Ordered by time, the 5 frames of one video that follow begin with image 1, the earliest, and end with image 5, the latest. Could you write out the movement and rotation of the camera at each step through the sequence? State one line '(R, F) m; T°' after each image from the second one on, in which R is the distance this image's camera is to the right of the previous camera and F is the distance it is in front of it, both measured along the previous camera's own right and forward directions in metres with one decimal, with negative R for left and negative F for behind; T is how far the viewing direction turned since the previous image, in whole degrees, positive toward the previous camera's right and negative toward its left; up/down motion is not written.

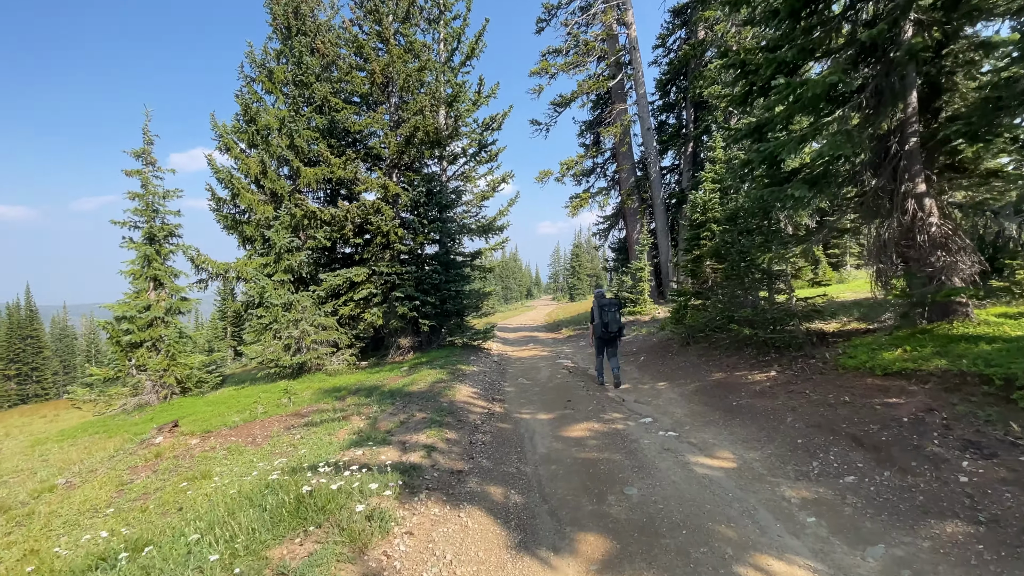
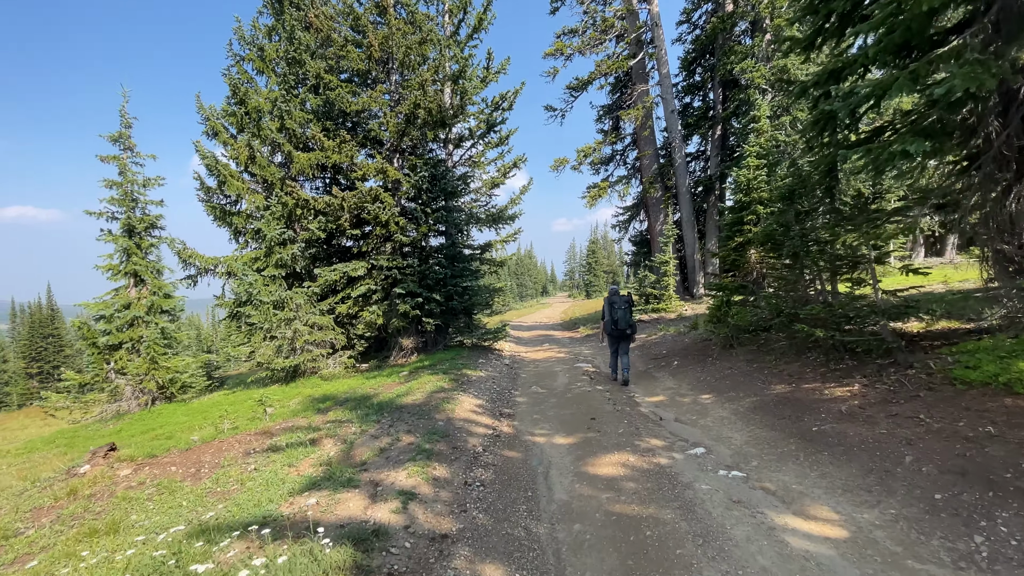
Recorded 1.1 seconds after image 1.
(+0.1, +1.5) m; -2°
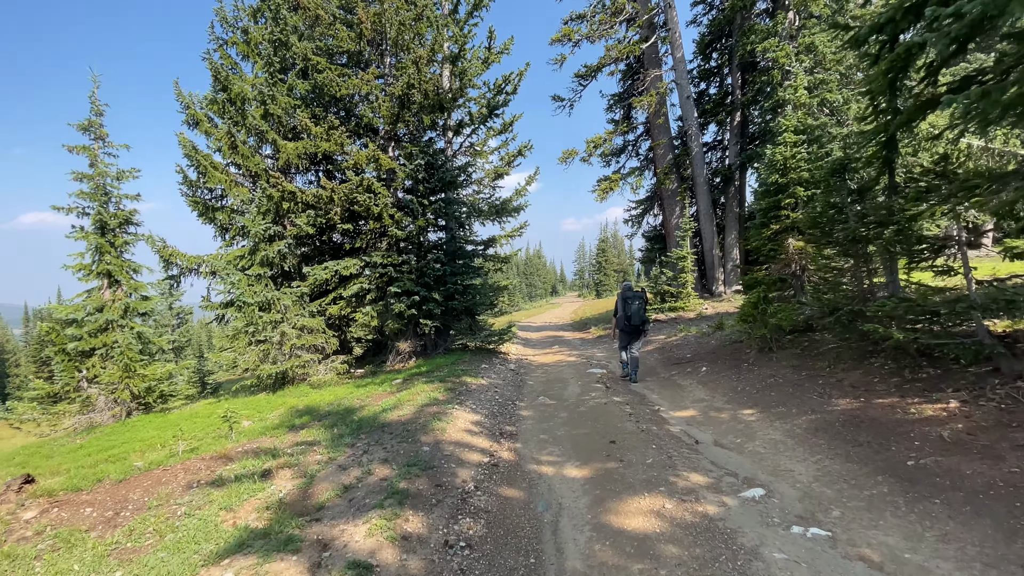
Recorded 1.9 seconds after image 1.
(+0.1, +1.2) m; -1°
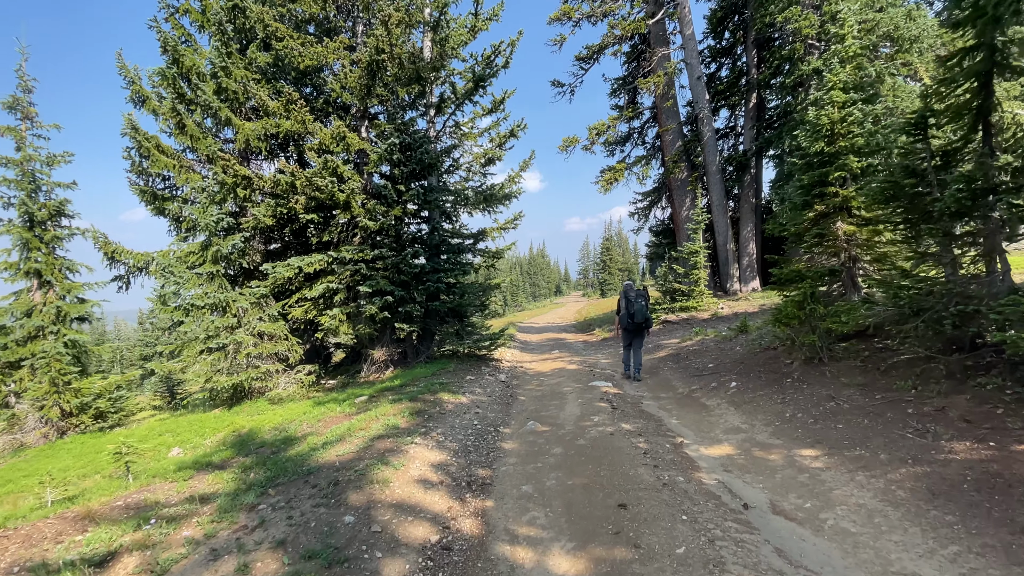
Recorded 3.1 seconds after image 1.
(+0.3, +1.6) m; -1°
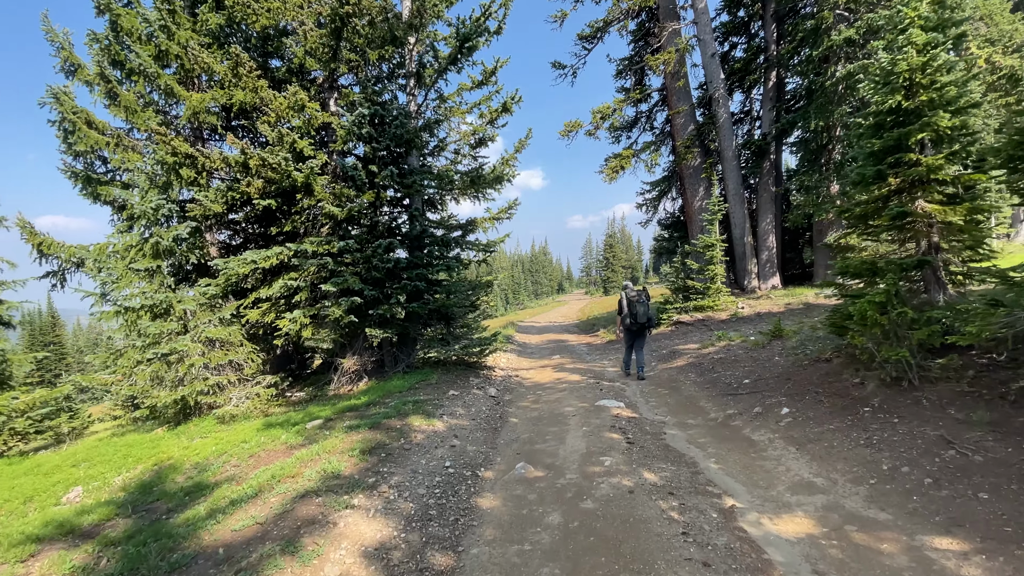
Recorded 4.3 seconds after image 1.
(+0.2, +1.6) m; 0°
